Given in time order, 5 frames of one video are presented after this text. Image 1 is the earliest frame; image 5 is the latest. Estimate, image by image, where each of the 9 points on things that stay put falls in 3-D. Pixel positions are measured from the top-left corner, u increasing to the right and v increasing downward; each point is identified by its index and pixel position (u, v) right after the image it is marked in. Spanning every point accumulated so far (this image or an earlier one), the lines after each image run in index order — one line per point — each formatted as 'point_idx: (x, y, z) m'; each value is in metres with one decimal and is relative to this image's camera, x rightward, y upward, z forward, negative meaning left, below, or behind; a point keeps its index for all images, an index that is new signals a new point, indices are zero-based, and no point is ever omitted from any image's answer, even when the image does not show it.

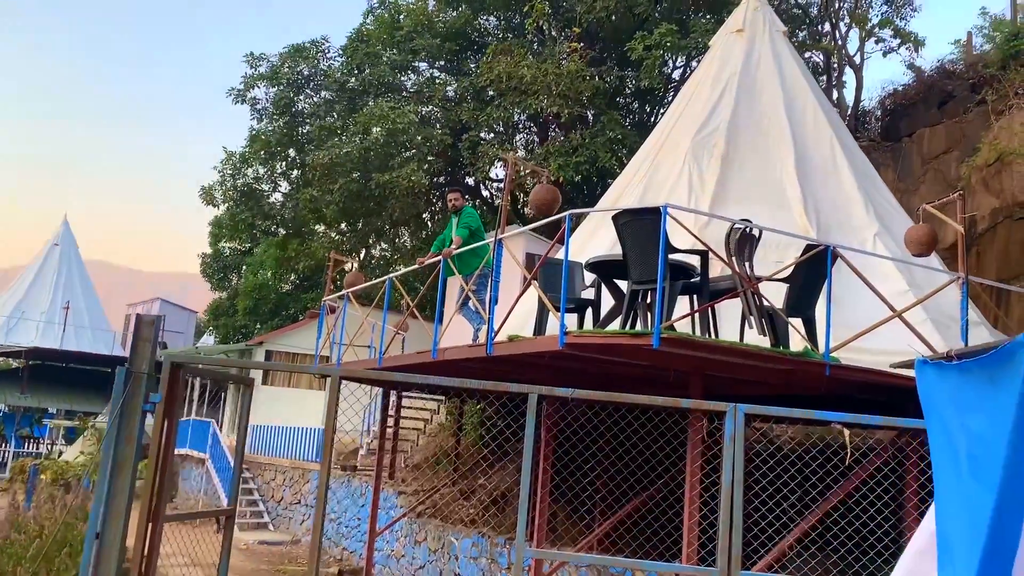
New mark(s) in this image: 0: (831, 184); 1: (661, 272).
0: (+3.5, +1.1, +9.5) m
1: (+1.0, +0.1, +5.8) m
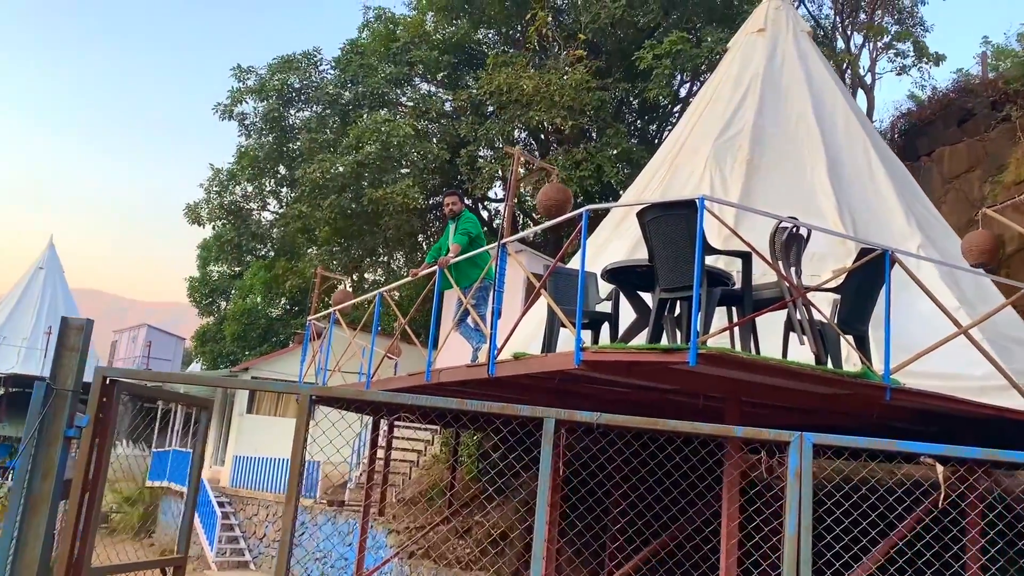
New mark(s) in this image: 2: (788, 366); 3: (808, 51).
0: (+3.5, +0.9, +8.6) m
1: (+1.1, +0.1, +4.9) m
2: (+1.6, -0.5, +5.1) m
3: (+3.4, +2.7, +9.9) m
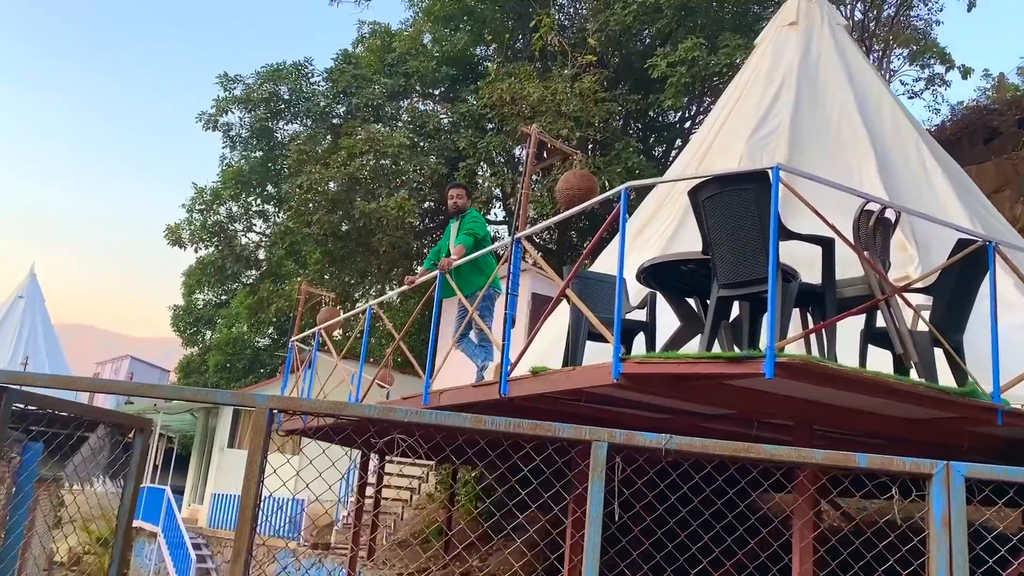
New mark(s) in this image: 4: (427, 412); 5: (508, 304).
0: (+3.6, +0.8, +7.6) m
1: (+1.2, +0.1, +3.9) m
2: (+1.7, -0.4, +4.0) m
3: (+3.5, +2.5, +9.0) m
4: (-0.3, -0.4, +2.8) m
5: (0.0, -0.1, +5.6) m
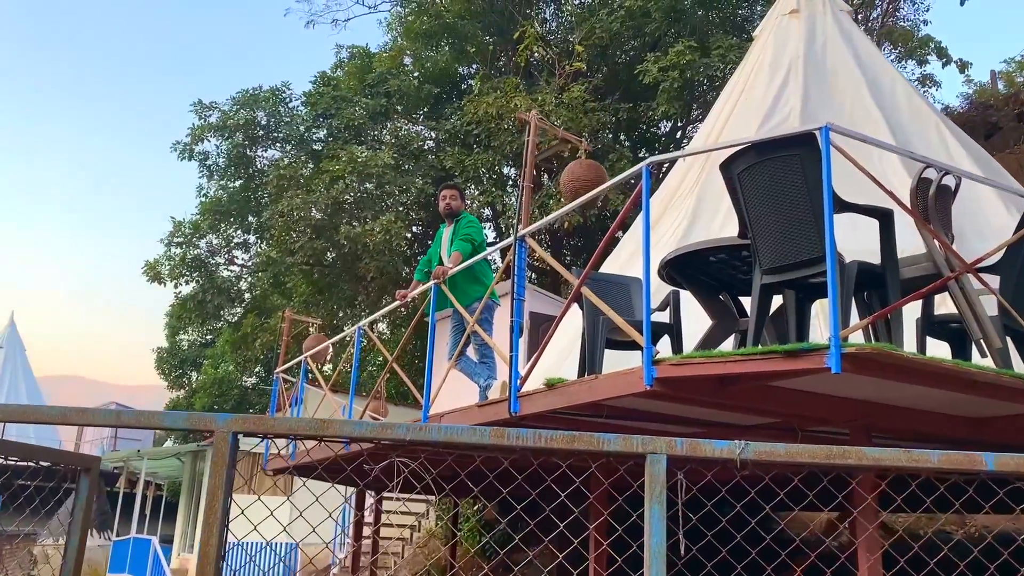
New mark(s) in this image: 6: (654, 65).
0: (+3.6, +0.9, +7.1) m
1: (+1.2, +0.2, +3.3) m
2: (+1.8, -0.3, +3.4) m
3: (+3.3, +2.5, +8.5) m
4: (-0.2, -0.4, +2.2) m
5: (0.0, -0.1, +5.0) m
6: (+2.2, +3.4, +13.3) m
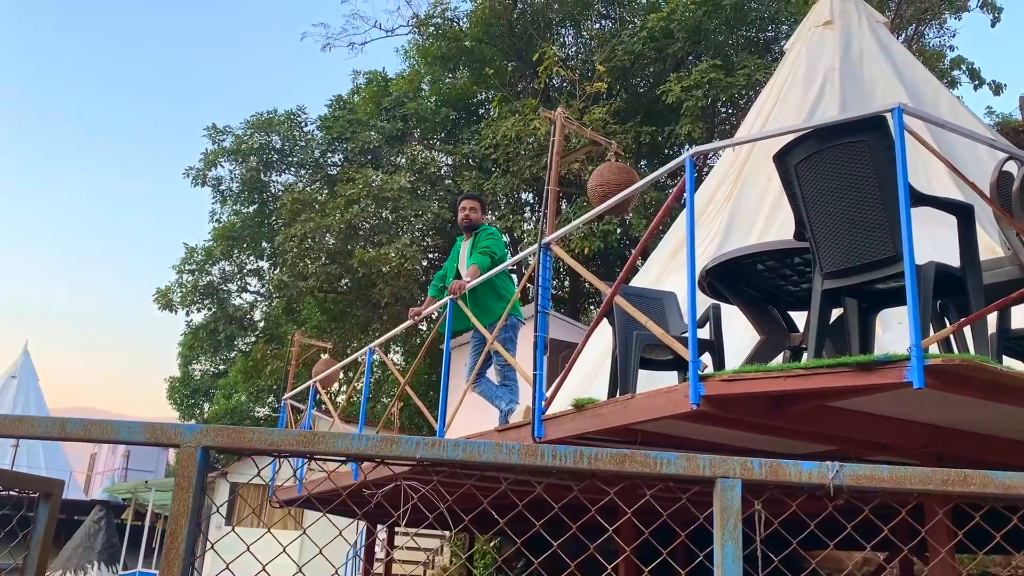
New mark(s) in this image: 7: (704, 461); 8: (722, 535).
0: (+3.7, +0.7, +6.6) m
1: (+1.3, +0.2, +2.8) m
2: (+1.9, -0.3, +2.9) m
3: (+3.5, +2.3, +8.1) m
4: (-0.1, -0.3, +1.8) m
5: (+0.1, -0.2, +4.5) m
6: (+2.4, +3.0, +12.9) m
7: (+0.4, -0.4, +1.8) m
8: (+0.4, -0.5, +1.7) m
